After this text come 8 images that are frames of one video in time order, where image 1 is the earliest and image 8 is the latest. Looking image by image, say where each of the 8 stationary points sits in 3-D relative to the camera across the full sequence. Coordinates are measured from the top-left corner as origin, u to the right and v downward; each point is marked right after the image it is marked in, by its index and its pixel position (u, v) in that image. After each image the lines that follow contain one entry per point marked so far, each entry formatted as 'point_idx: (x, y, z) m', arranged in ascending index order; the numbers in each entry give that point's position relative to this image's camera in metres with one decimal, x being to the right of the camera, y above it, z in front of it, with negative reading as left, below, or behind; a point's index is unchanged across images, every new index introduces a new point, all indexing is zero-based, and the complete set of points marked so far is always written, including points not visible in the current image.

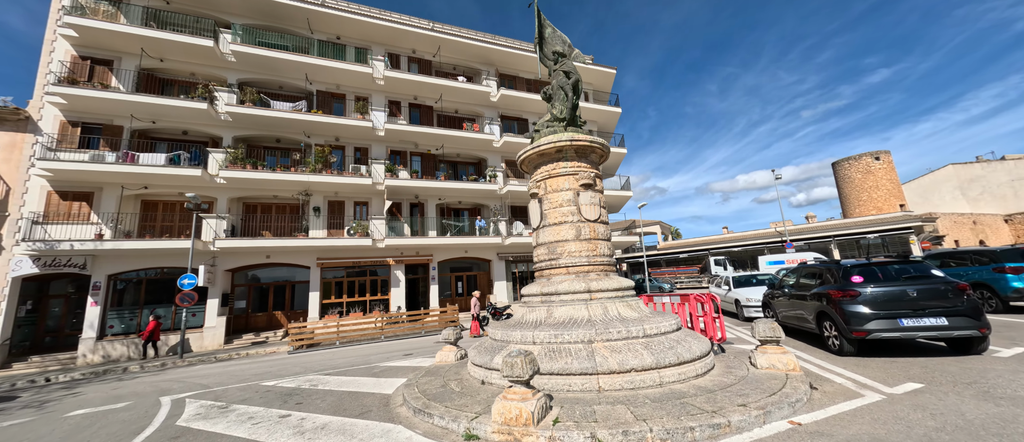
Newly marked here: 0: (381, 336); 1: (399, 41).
0: (-4.8, -4.2, +13.2) m
1: (-5.8, +9.2, +18.5) m
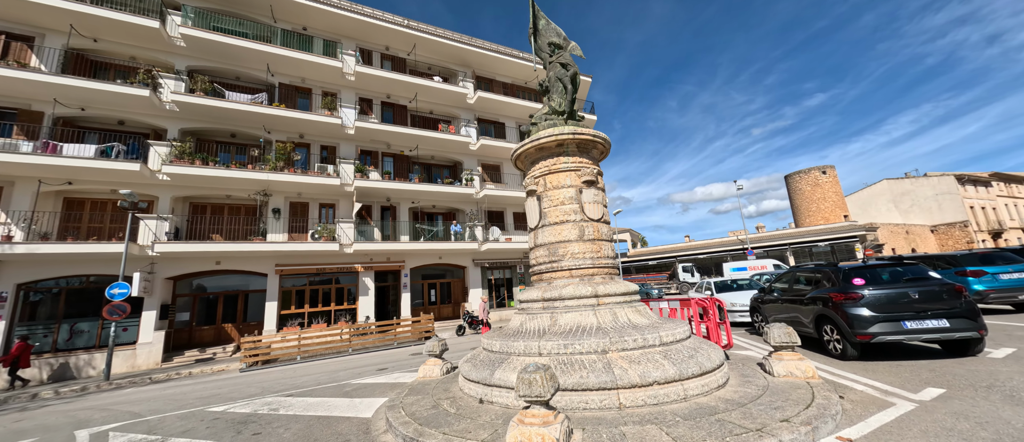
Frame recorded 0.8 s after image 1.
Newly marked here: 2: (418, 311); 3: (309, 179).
0: (-5.5, -4.3, +12.1) m
1: (-6.9, +9.0, +17.6) m
2: (-4.4, -4.2, +17.0) m
3: (-8.2, +1.7, +14.6) m
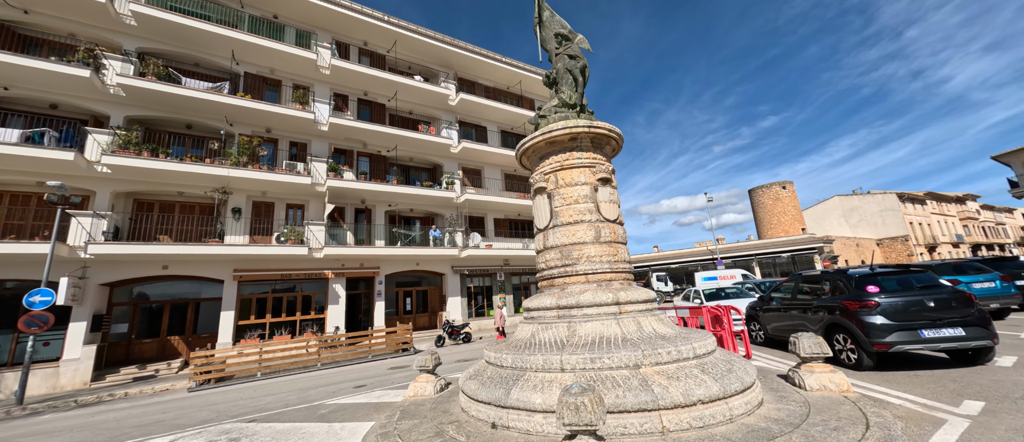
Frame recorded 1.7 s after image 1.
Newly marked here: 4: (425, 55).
0: (-6.0, -4.3, +11.0) m
1: (-7.6, +8.8, +16.7) m
2: (-5.3, -4.4, +16.0) m
3: (-8.8, +1.7, +13.4) m
4: (-4.4, +8.5, +18.6) m
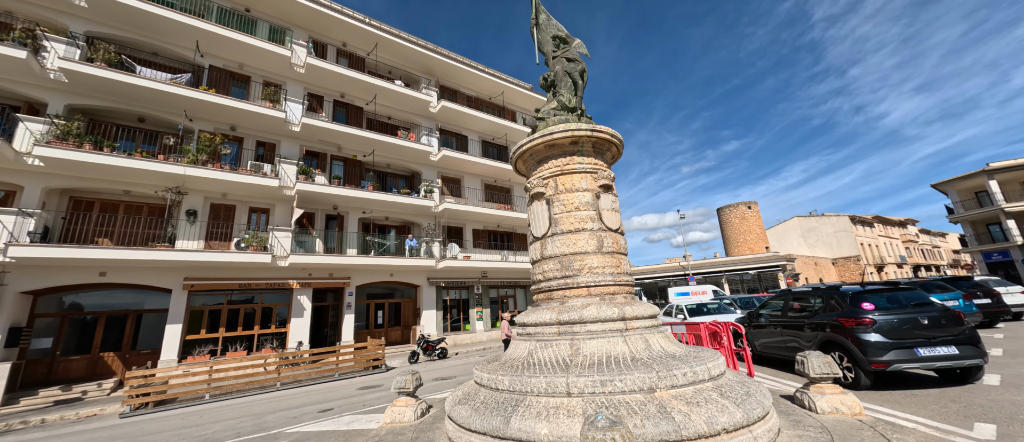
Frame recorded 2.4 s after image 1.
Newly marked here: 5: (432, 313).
0: (-6.6, -4.5, +10.0) m
1: (-8.2, +8.5, +16.0) m
2: (-6.2, -4.7, +15.0) m
3: (-9.4, +1.5, +12.4) m
4: (-5.3, +8.1, +18.2) m
5: (-3.6, -4.1, +16.2) m
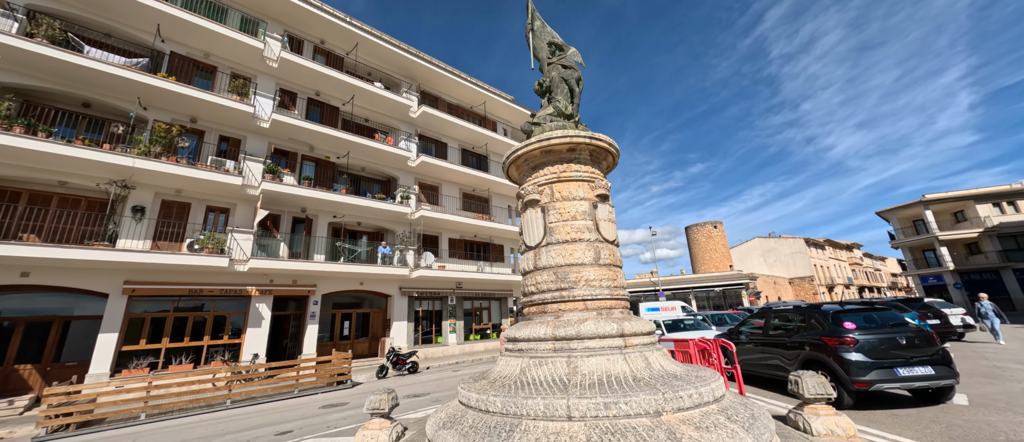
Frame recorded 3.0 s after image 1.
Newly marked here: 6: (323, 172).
0: (-7.2, -4.5, +9.0) m
1: (-8.9, +8.4, +15.4) m
2: (-7.3, -4.9, +14.0) m
3: (-10.0, +1.5, +11.5) m
4: (-6.1, +7.8, +17.7) m
5: (-4.7, -4.4, +15.4) m
6: (-7.8, +2.0, +14.9) m
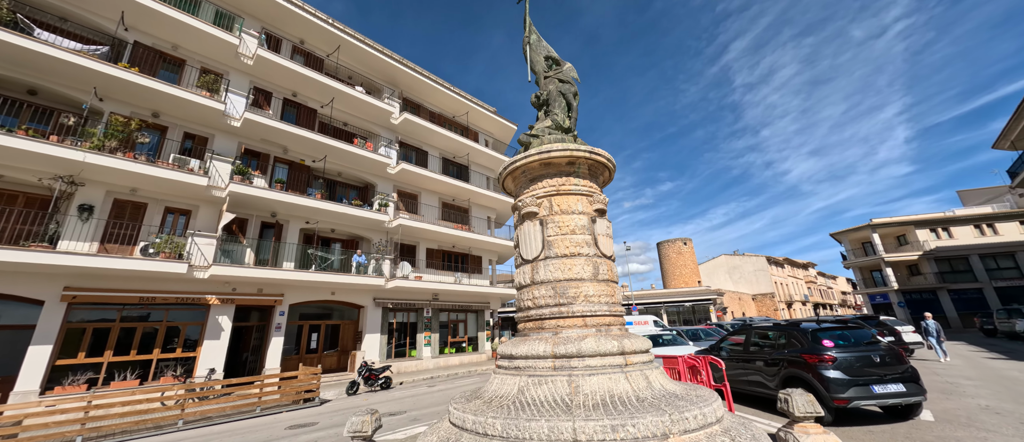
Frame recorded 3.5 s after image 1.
0: (-7.7, -4.5, +8.2) m
1: (-9.4, +8.1, +14.9) m
2: (-8.1, -5.1, +13.2) m
3: (-10.4, +1.5, +10.6) m
4: (-6.9, +7.4, +17.4) m
5: (-5.6, -4.8, +14.8) m
6: (-8.5, +1.8, +14.2) m
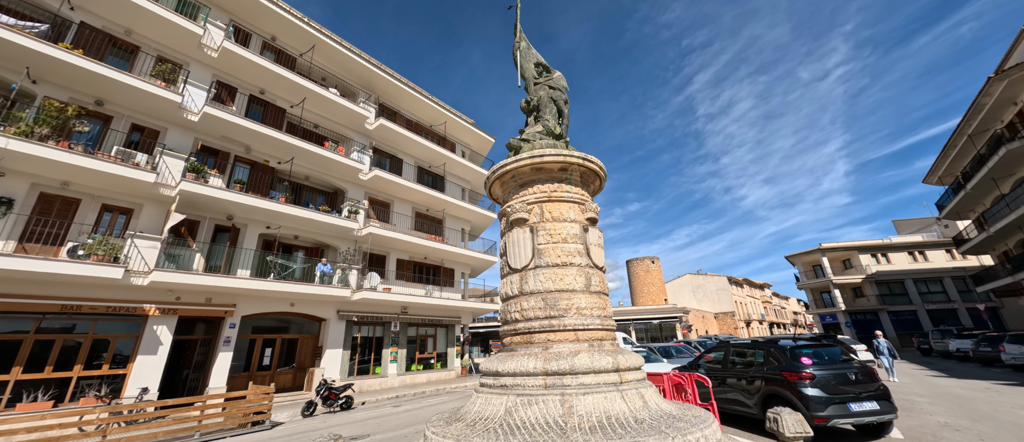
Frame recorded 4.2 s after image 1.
0: (-8.2, -4.5, +7.1) m
1: (-10.1, +8.0, +14.1) m
2: (-9.1, -5.3, +12.0) m
3: (-11.0, +1.5, +9.6) m
4: (-7.8, +7.0, +16.8) m
5: (-6.8, -5.1, +13.8) m
6: (-9.4, +1.6, +13.3) m
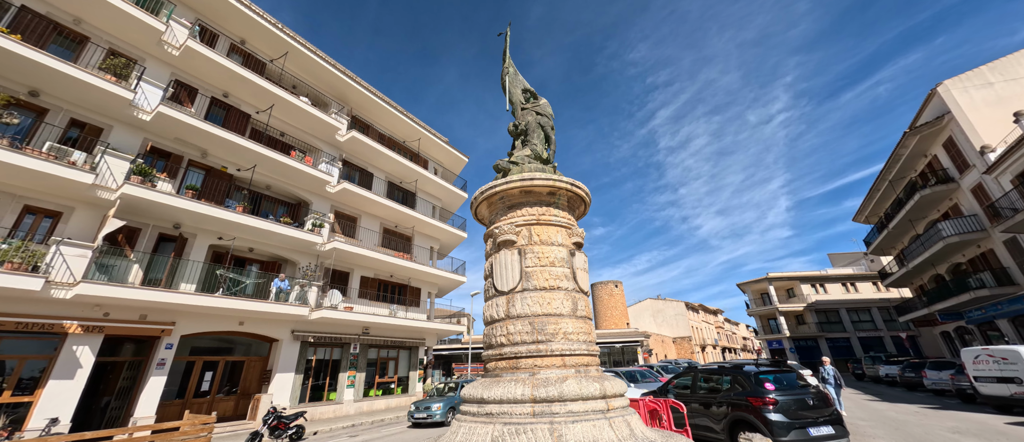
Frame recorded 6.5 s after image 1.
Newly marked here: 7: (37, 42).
0: (-8.8, -4.5, +6.0) m
1: (-10.9, +7.6, +13.5) m
2: (-10.1, -5.5, +10.7) m
3: (-11.5, +1.5, +8.5) m
4: (-8.9, +6.4, +16.4) m
5: (-8.0, -5.5, +12.8) m
6: (-10.3, +1.3, +12.4) m
7: (-13.0, +4.9, +9.9) m
